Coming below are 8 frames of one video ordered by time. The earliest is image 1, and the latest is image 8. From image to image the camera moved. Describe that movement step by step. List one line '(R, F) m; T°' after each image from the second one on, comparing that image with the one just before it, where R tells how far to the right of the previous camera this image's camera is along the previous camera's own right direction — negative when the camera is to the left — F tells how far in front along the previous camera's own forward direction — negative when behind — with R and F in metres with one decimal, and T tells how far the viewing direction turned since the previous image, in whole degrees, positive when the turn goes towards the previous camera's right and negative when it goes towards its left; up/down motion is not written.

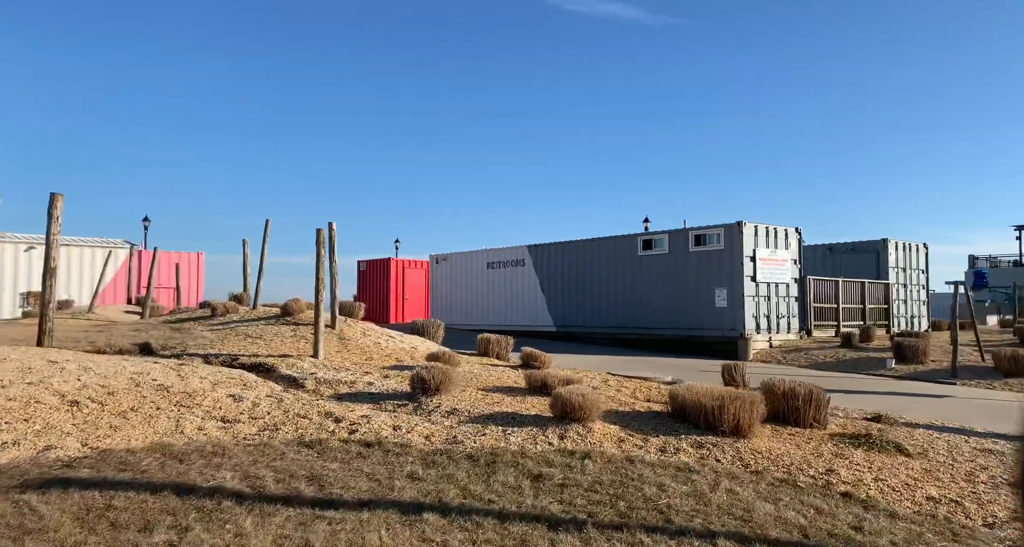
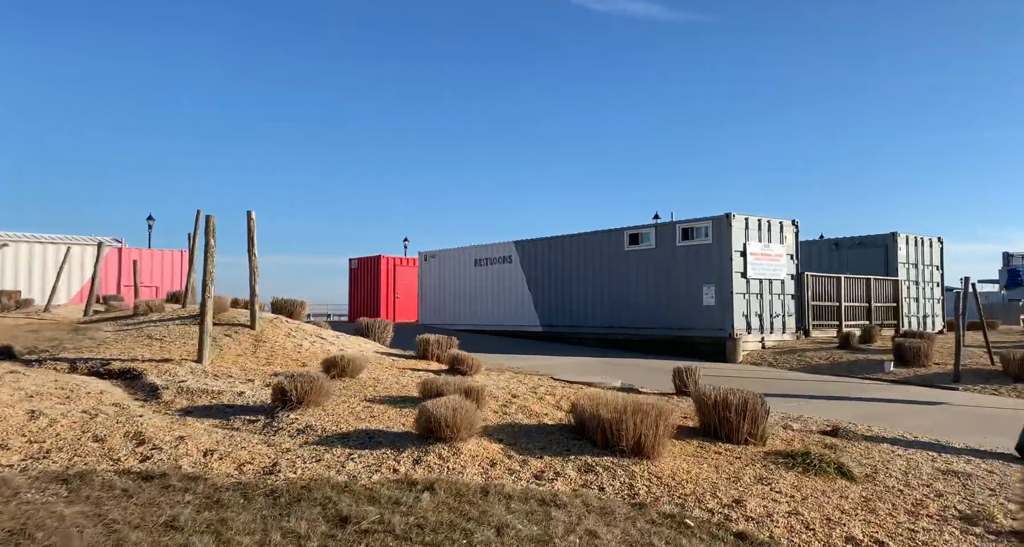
(+1.0, +0.8) m; -1°
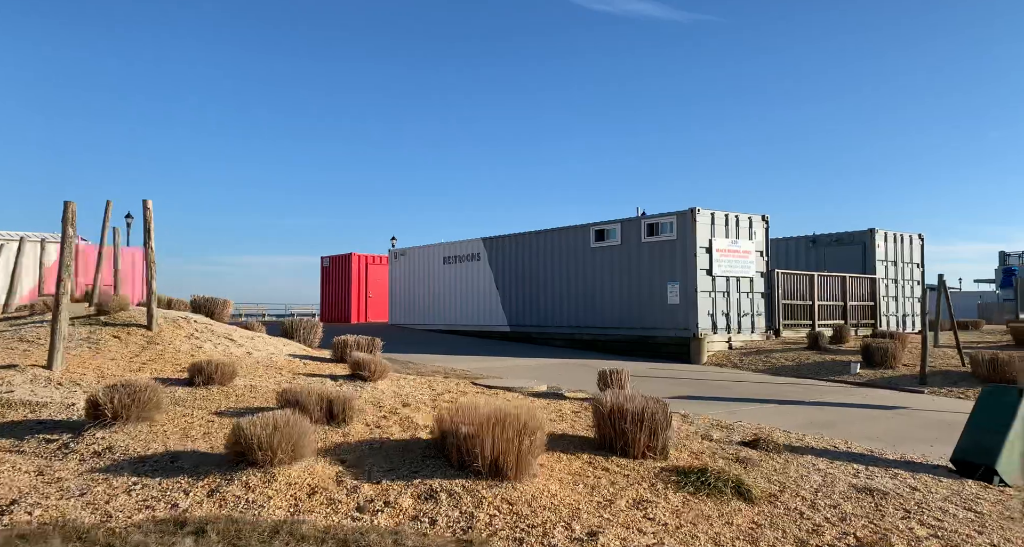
(+0.9, +0.6) m; +1°
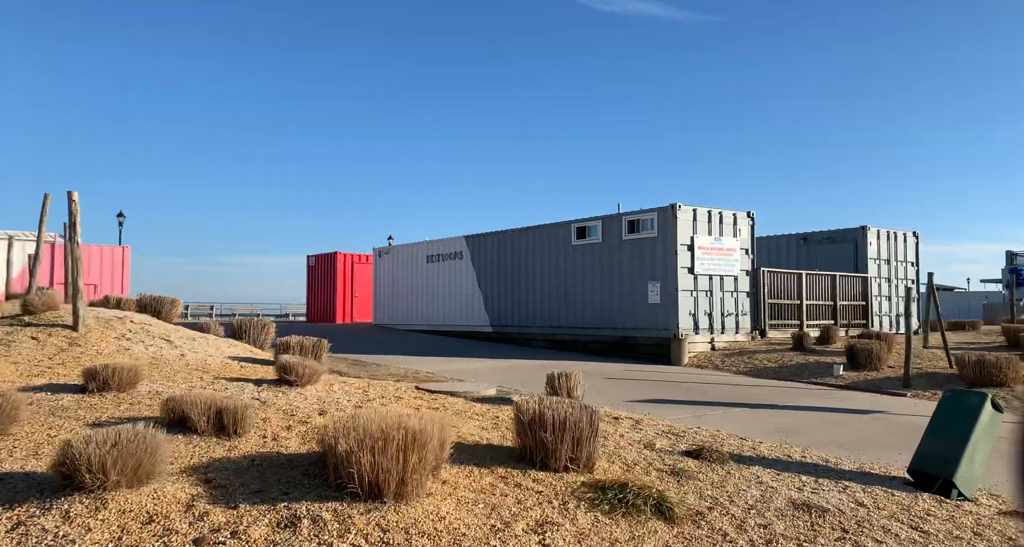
(+0.6, +0.4) m; 0°
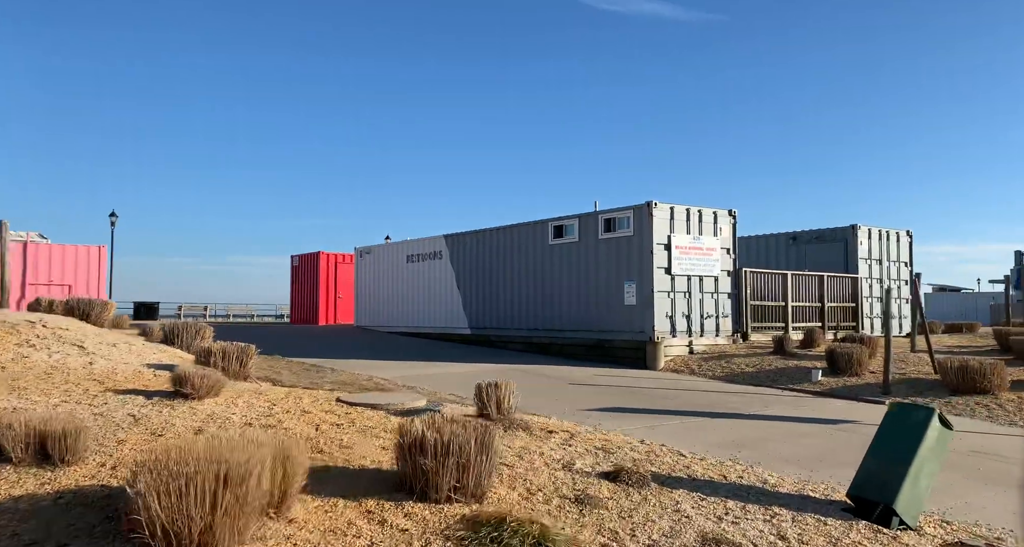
(+0.8, +0.6) m; 0°
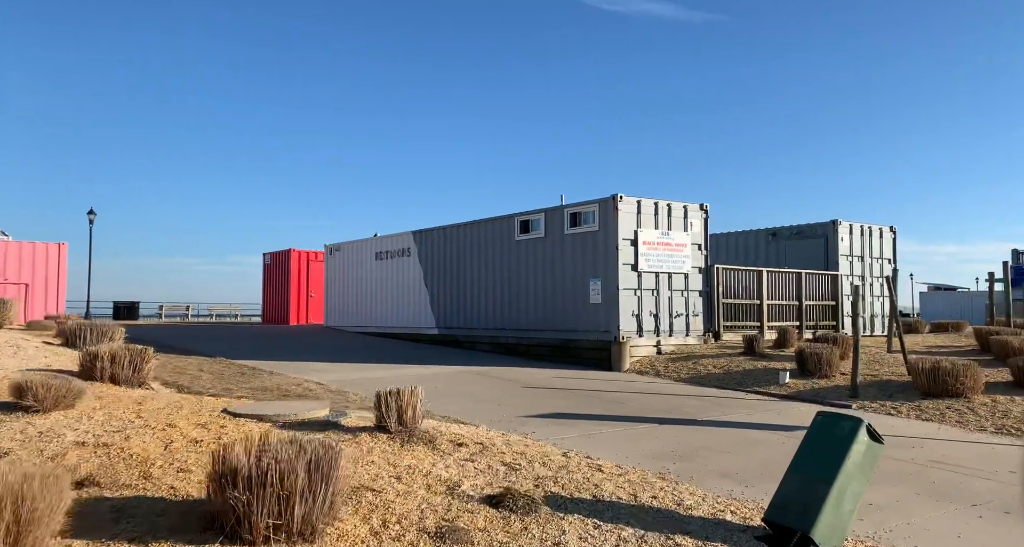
(+0.8, +0.7) m; 0°
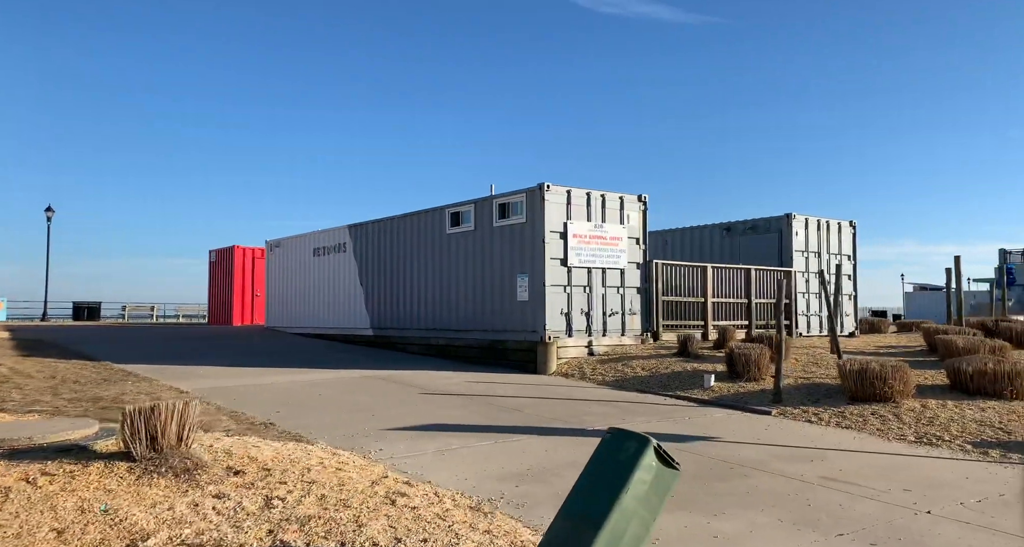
(+1.5, +1.0) m; +1°
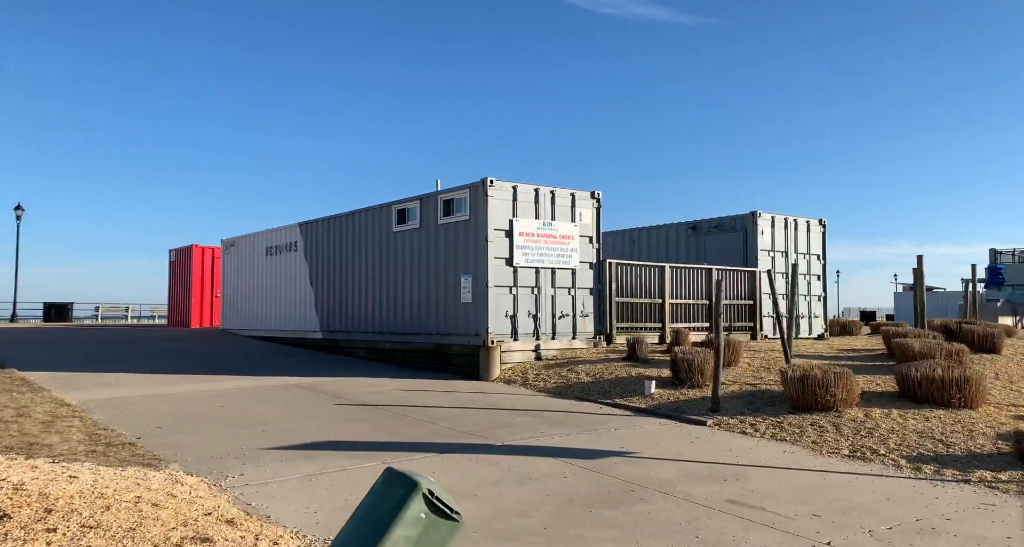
(+1.1, +0.7) m; +1°
